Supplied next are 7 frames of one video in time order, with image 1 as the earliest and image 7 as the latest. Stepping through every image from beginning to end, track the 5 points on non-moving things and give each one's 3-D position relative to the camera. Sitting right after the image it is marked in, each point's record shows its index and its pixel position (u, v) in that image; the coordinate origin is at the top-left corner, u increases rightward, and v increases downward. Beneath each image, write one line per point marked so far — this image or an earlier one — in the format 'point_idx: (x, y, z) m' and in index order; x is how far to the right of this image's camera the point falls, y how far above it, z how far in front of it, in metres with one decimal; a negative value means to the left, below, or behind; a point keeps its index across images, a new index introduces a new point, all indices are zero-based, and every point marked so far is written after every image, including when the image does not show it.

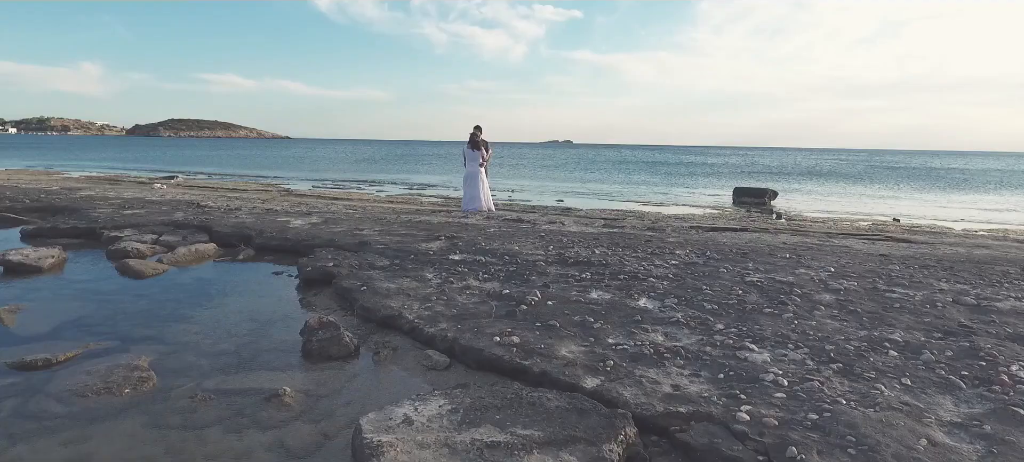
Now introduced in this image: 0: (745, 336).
0: (+2.0, -0.9, +5.5) m
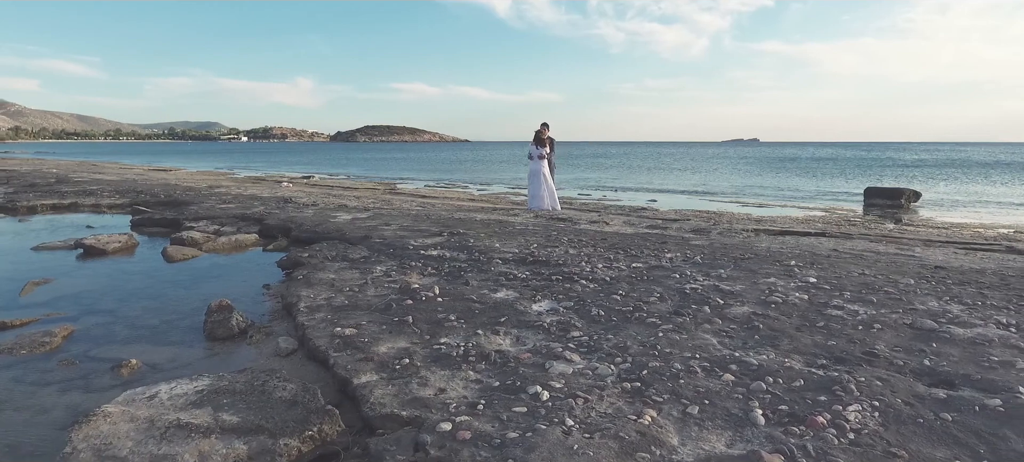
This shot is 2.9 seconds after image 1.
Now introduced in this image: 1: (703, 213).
0: (+0.6, -0.9, +5.0) m
1: (+4.9, +0.5, +16.0) m
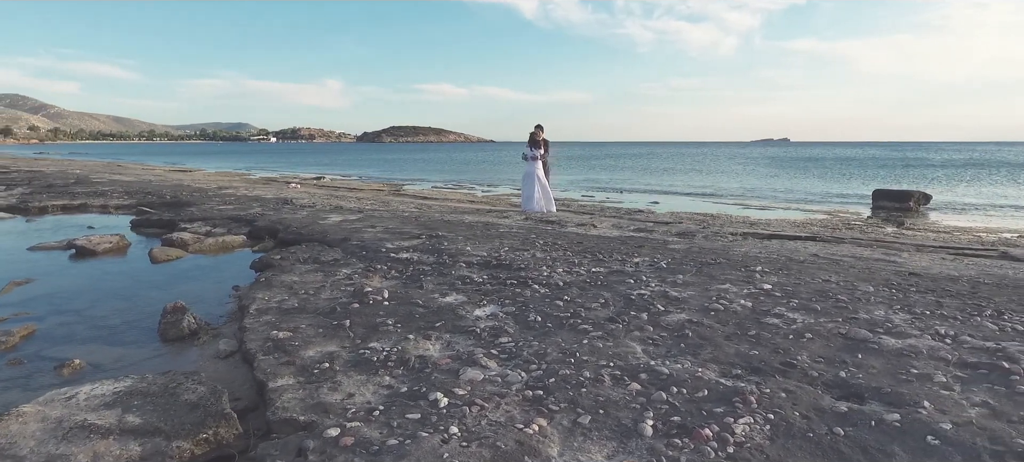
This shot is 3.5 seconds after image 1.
0: (-0.1, -1.0, +5.0) m
1: (+4.7, +0.4, +15.8) m
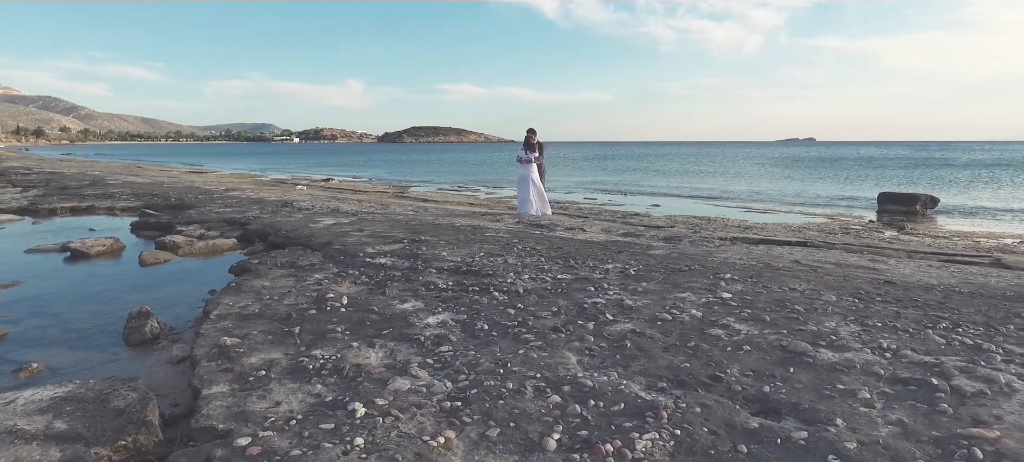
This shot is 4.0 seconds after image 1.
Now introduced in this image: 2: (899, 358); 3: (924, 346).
0: (-0.6, -1.1, +5.1) m
1: (+4.6, +0.3, +15.7) m
2: (+3.0, -1.0, +4.8) m
3: (+3.3, -0.9, +5.1) m
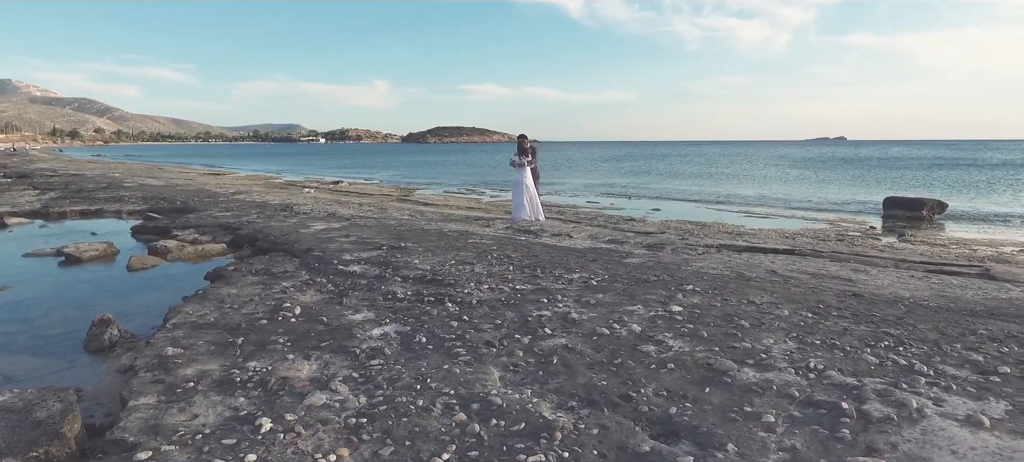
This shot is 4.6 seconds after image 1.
0: (-1.2, -1.2, +5.1) m
1: (+4.4, +0.2, +15.5) m
2: (+2.3, -1.1, +4.7) m
3: (+2.7, -1.1, +5.0) m
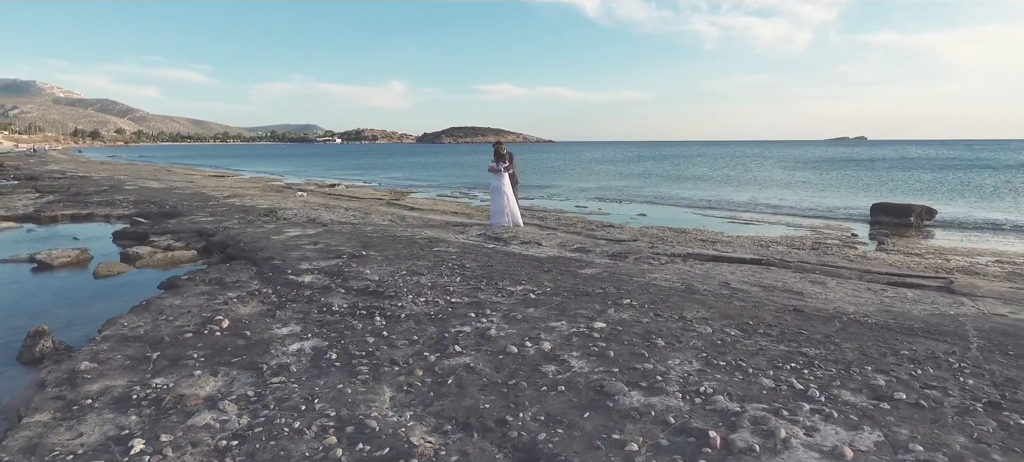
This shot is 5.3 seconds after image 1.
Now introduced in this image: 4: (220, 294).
0: (-2.1, -1.3, +5.2) m
1: (+3.8, 0.0, +15.4) m
2: (+1.4, -1.3, +4.7) m
3: (+1.8, -1.2, +4.9) m
4: (-4.1, -0.9, +8.7) m
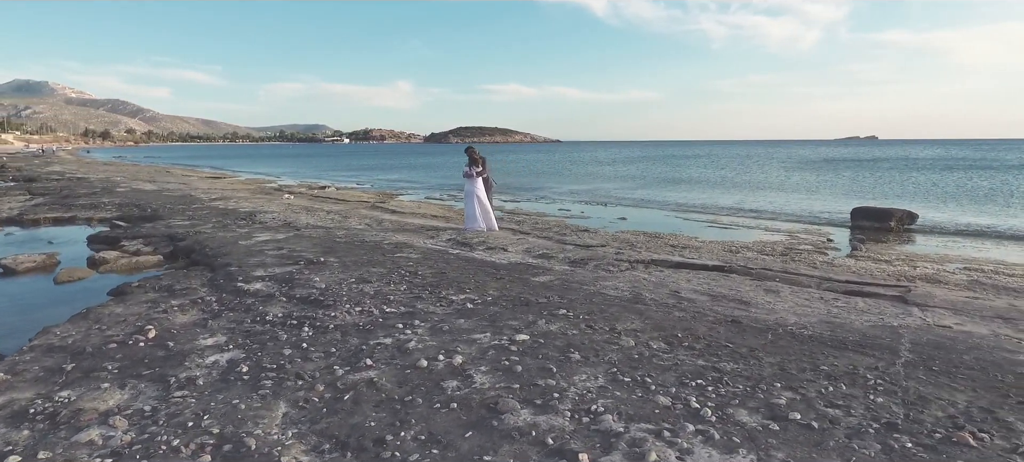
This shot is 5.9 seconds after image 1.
0: (-2.9, -1.5, +5.1) m
1: (+3.1, -0.1, +15.3) m
2: (+0.6, -1.4, +4.6) m
3: (+1.0, -1.4, +4.8) m
4: (-4.8, -1.0, +8.8) m
